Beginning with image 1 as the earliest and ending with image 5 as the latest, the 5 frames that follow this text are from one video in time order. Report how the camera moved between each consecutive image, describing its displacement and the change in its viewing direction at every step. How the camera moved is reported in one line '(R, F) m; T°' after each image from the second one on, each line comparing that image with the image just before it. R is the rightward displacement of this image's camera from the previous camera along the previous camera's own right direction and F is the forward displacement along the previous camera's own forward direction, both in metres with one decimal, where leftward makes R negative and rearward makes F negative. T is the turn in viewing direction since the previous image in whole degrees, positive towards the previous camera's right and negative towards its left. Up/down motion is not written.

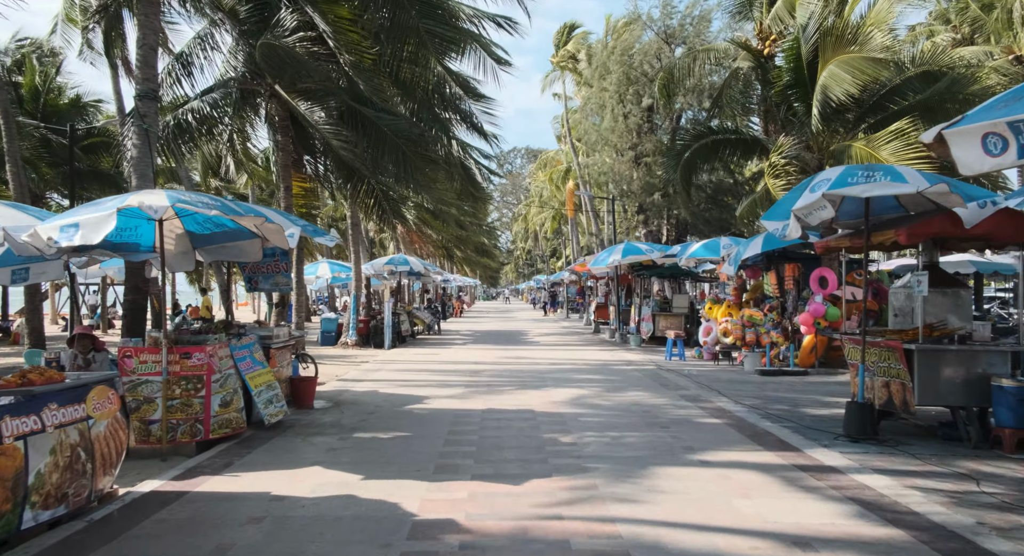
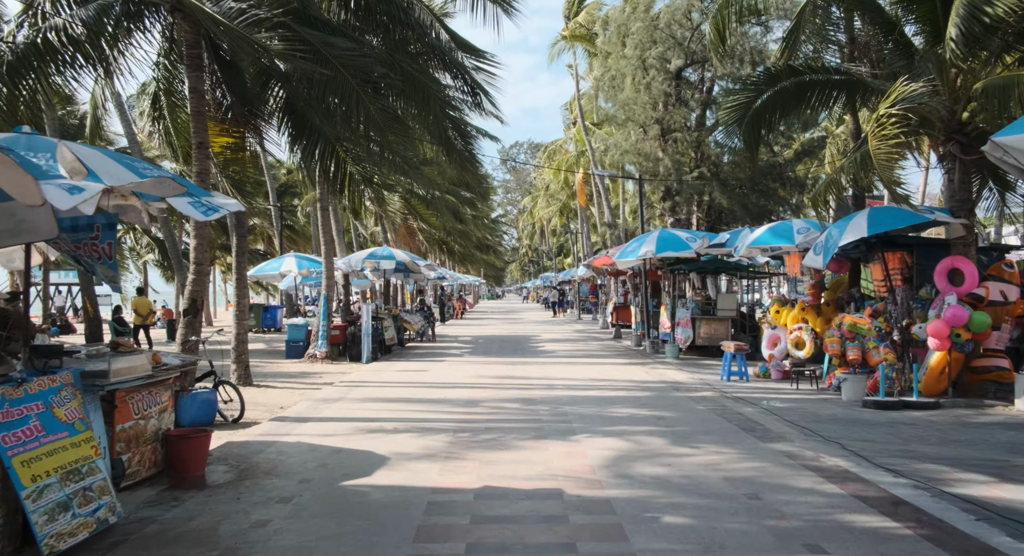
(-0.1, +4.2) m; 0°
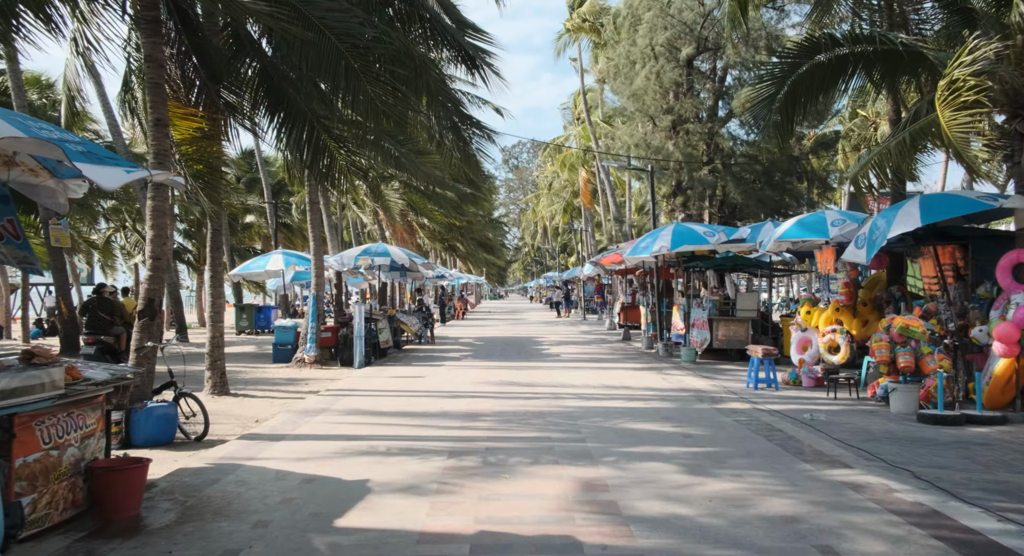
(0.0, +1.3) m; 0°
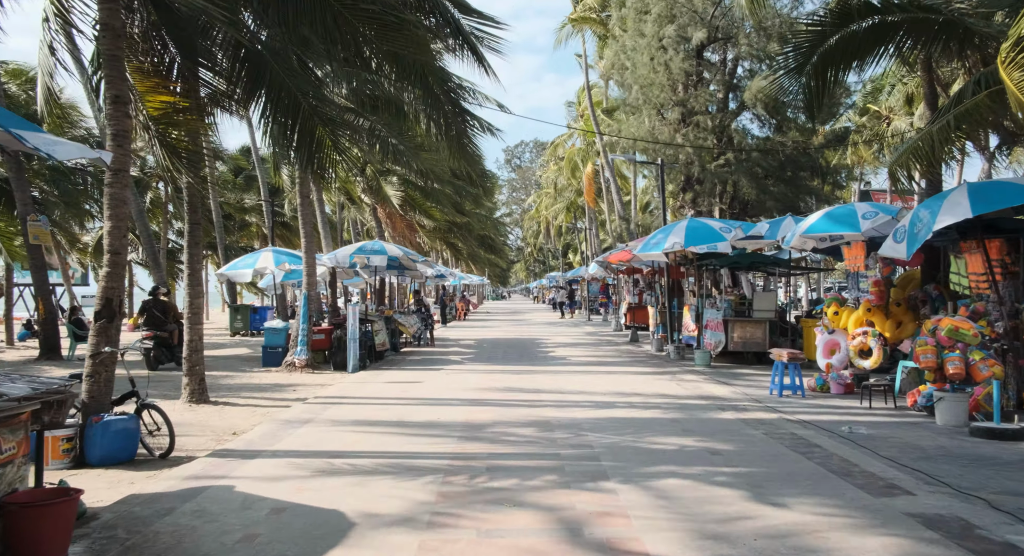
(0.0, +1.0) m; 0°
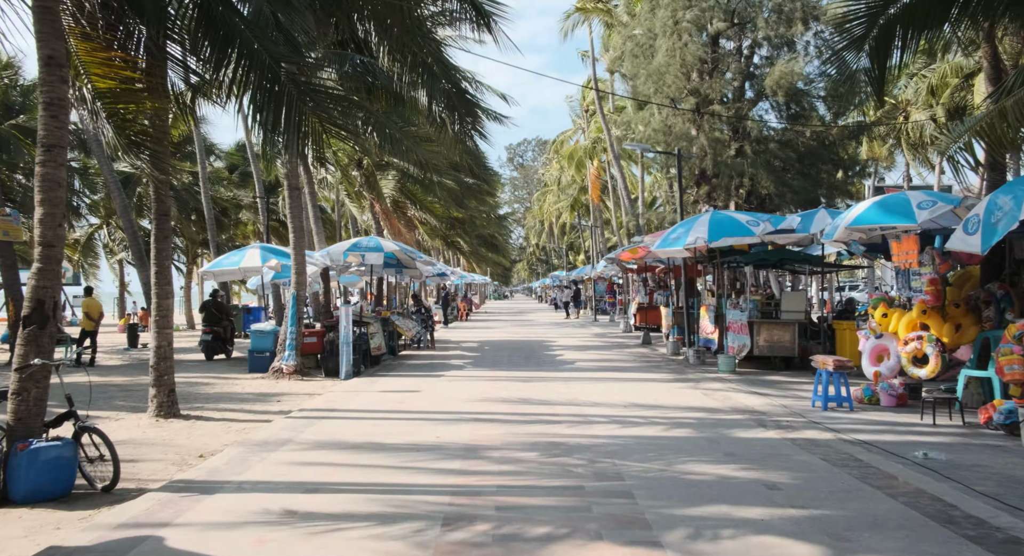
(-0.1, +1.3) m; 0°
